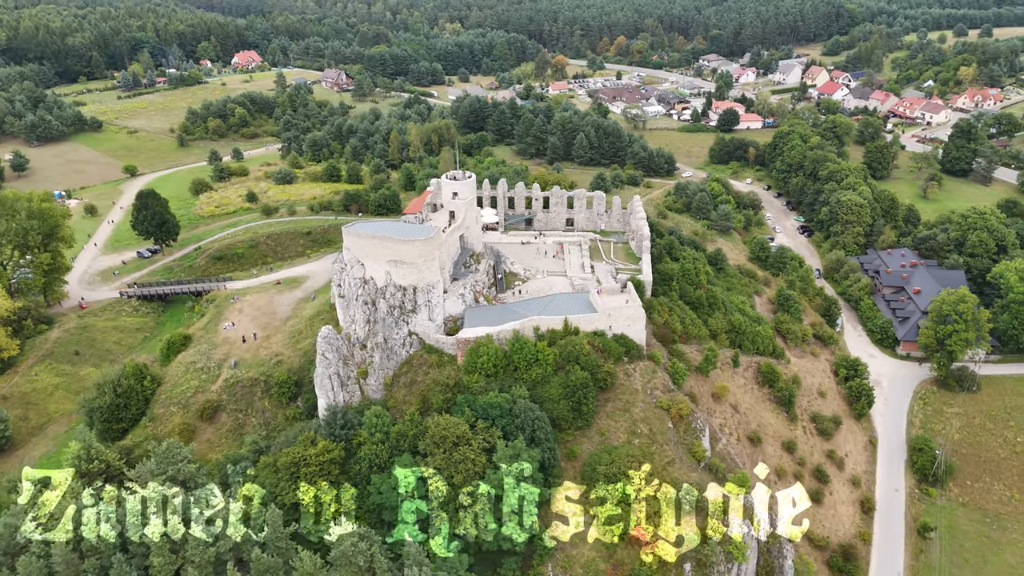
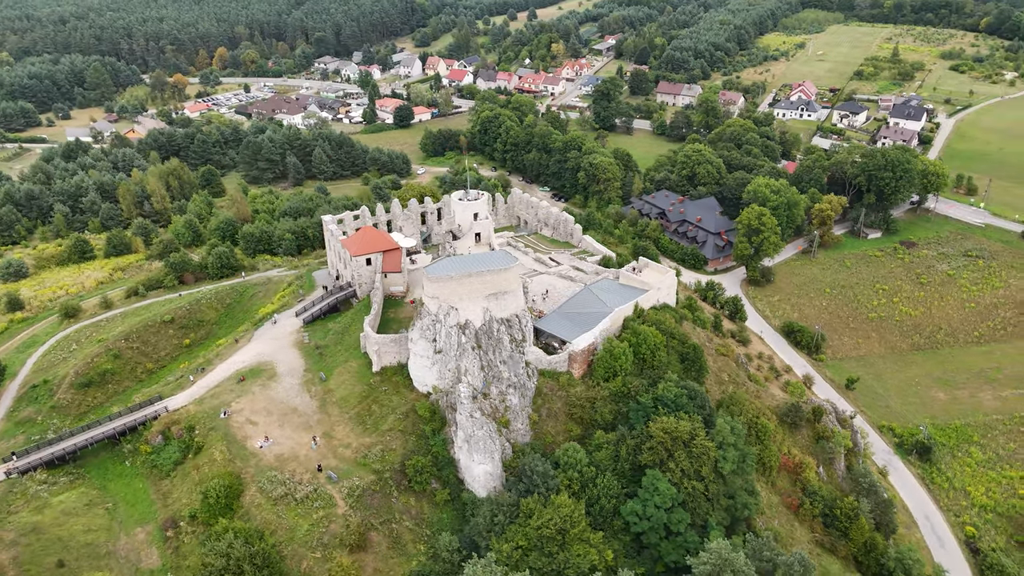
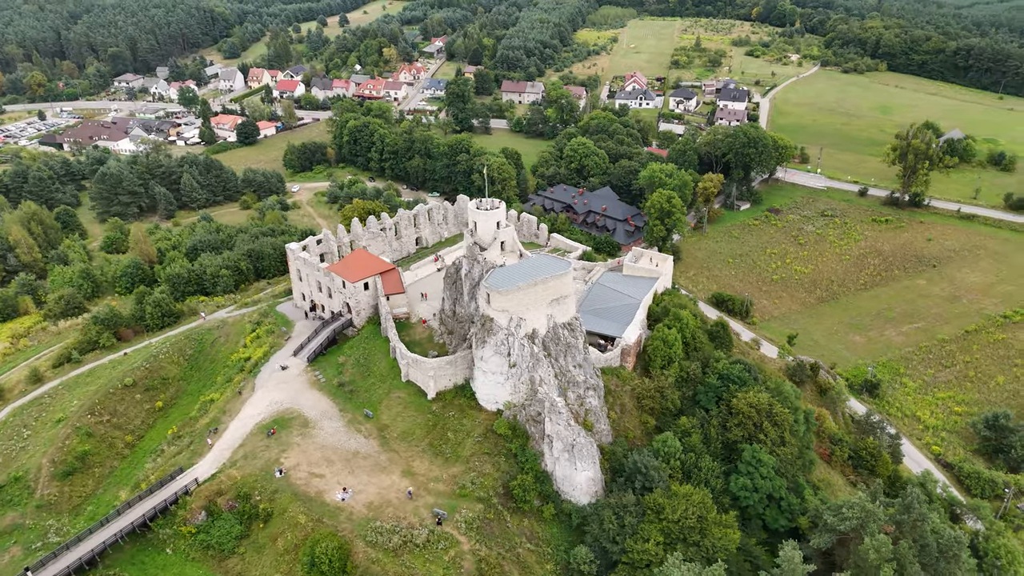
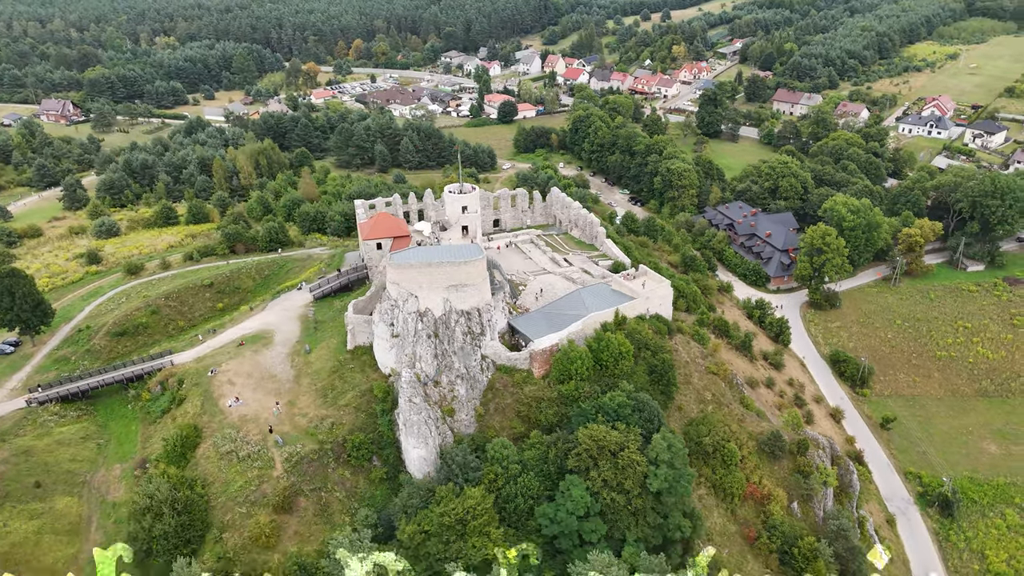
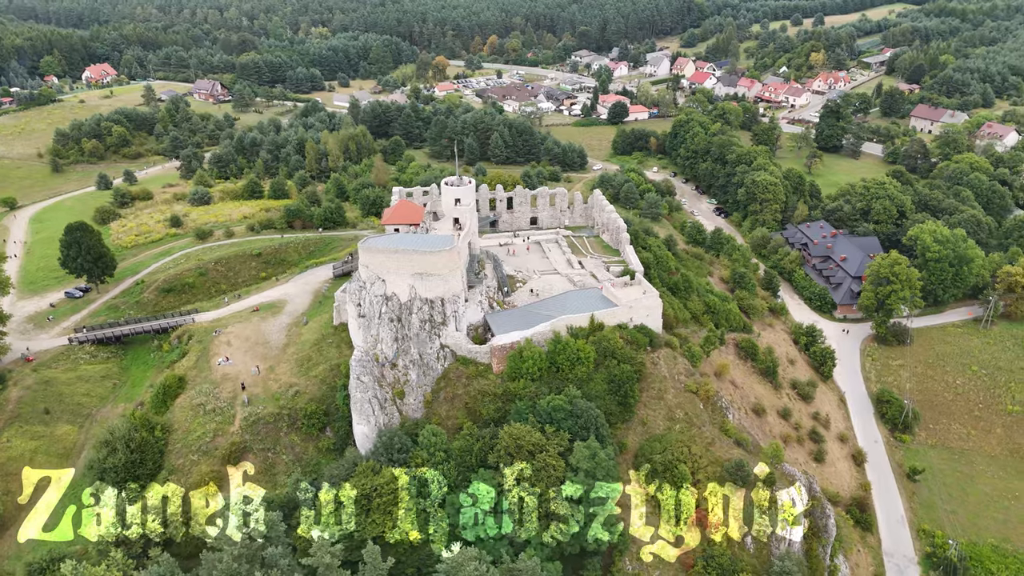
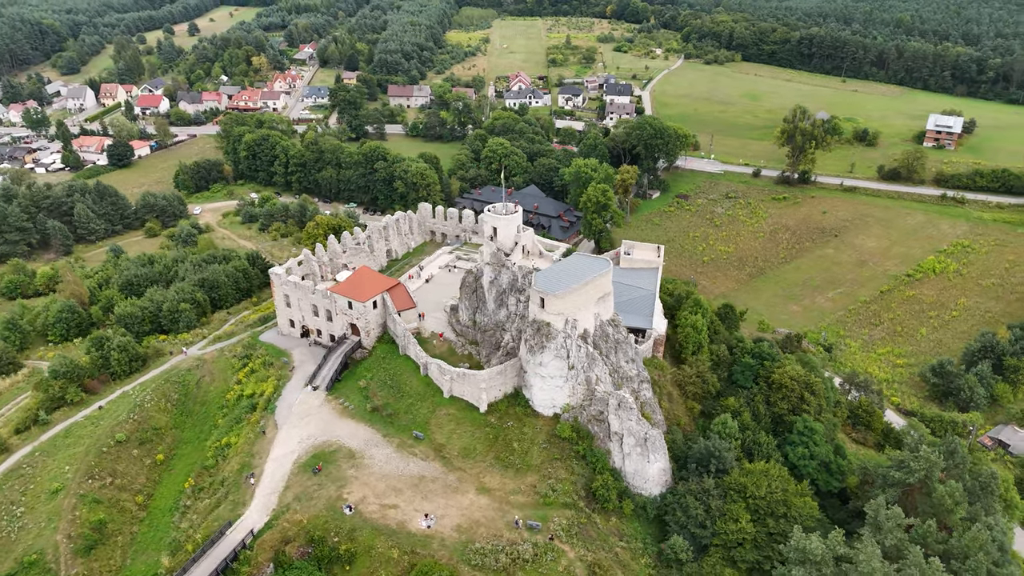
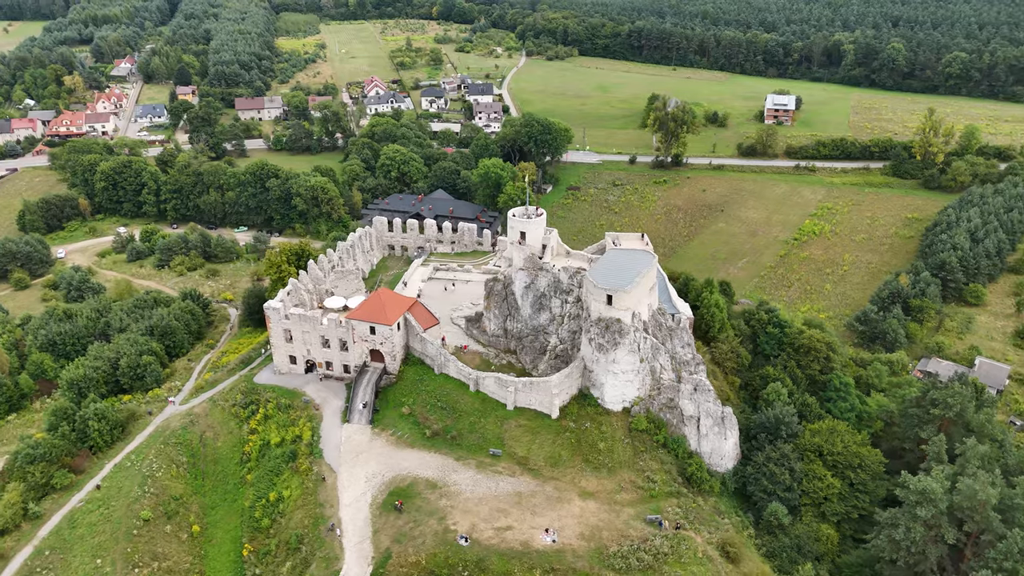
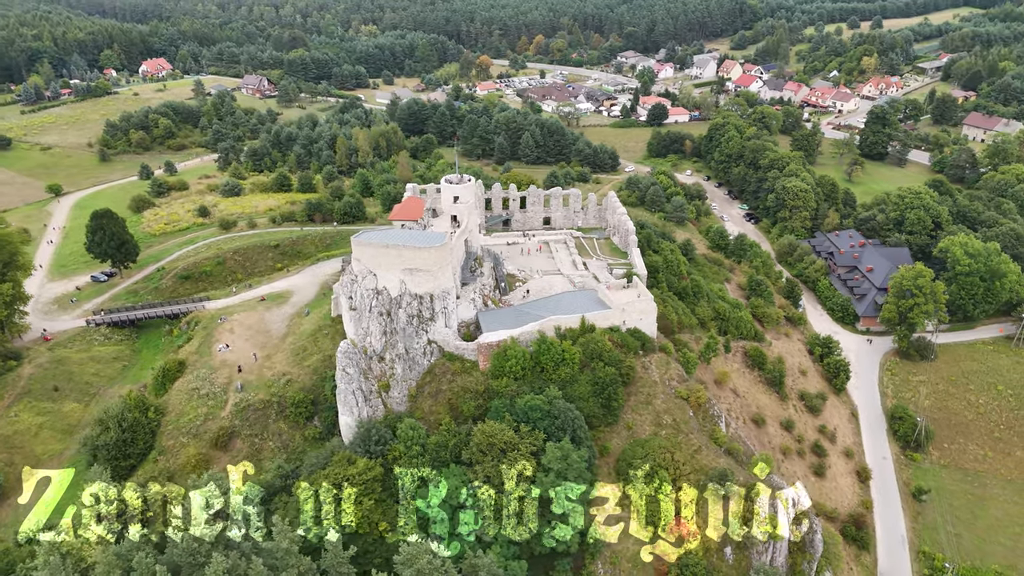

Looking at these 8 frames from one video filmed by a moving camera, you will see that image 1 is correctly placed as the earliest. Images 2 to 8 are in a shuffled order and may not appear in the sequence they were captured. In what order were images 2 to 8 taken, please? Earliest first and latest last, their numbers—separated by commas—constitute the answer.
8, 5, 4, 2, 3, 6, 7
